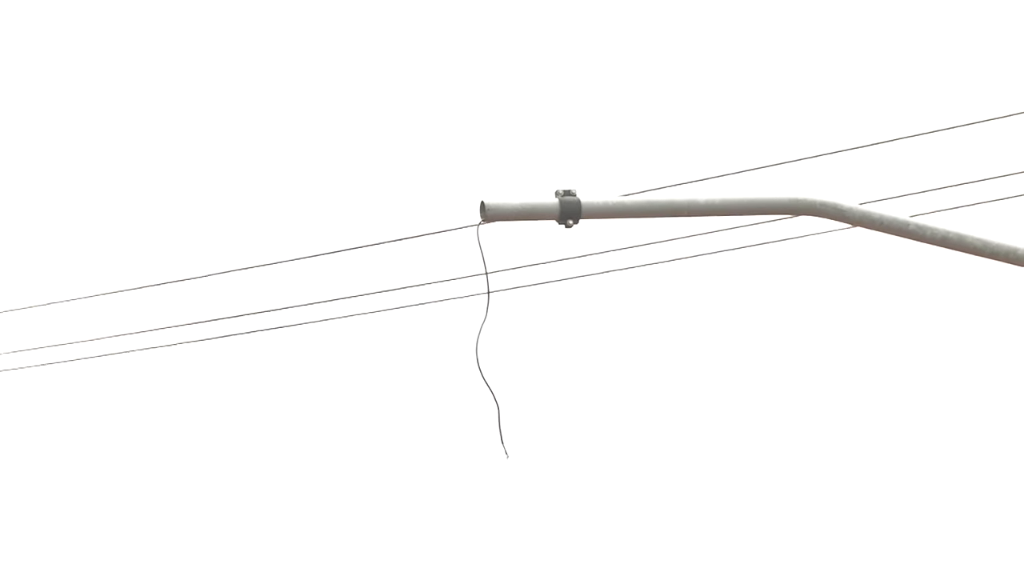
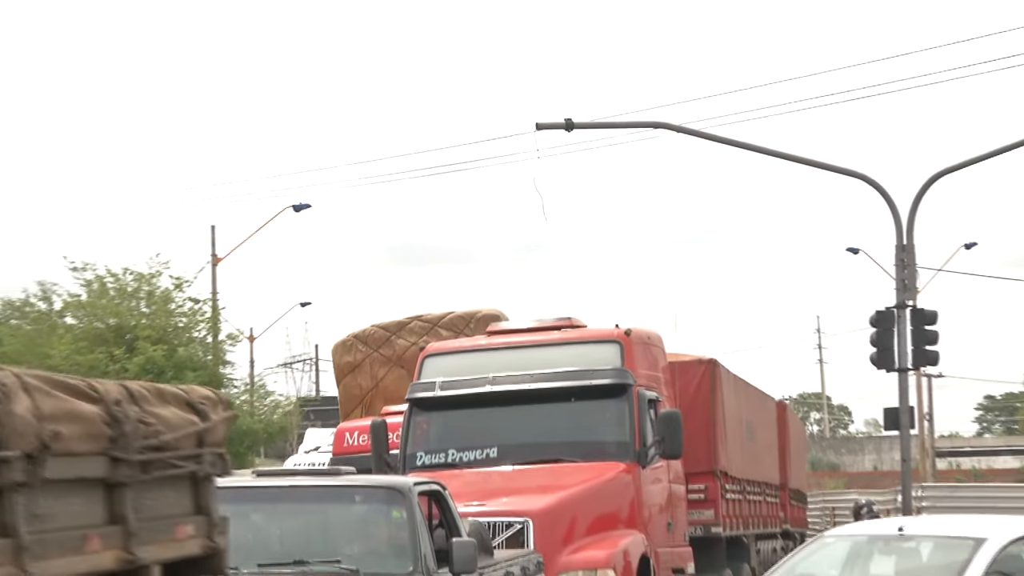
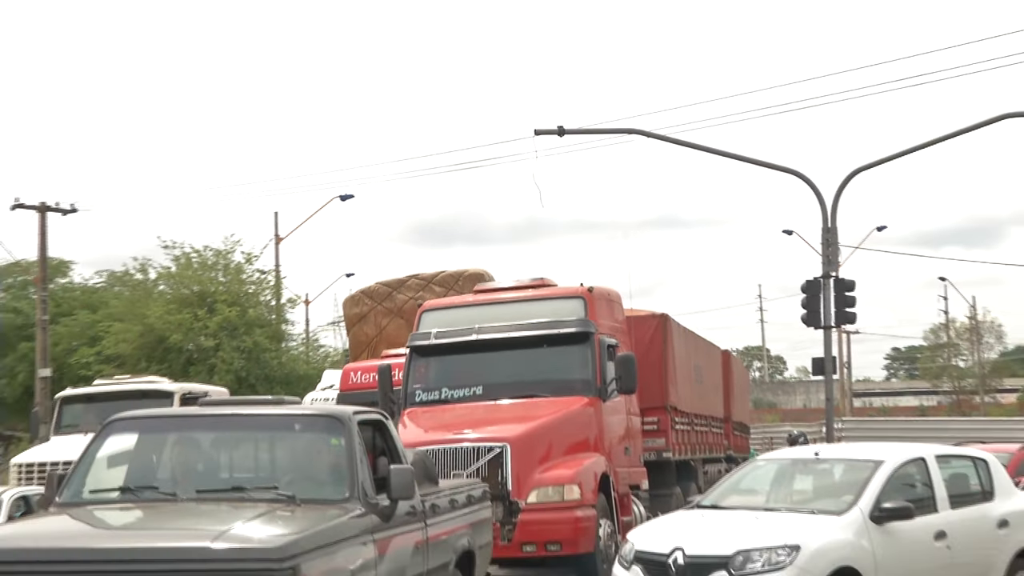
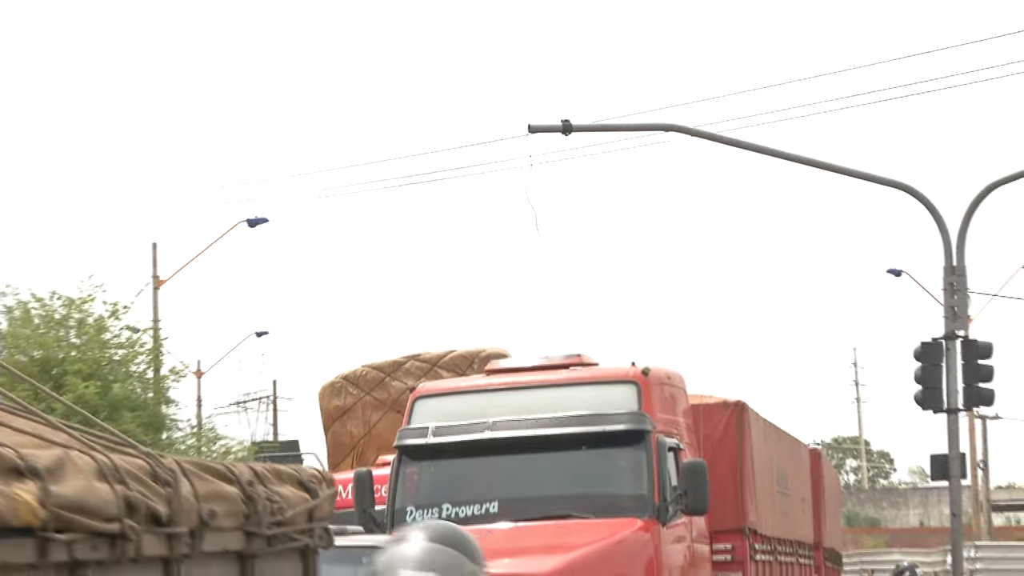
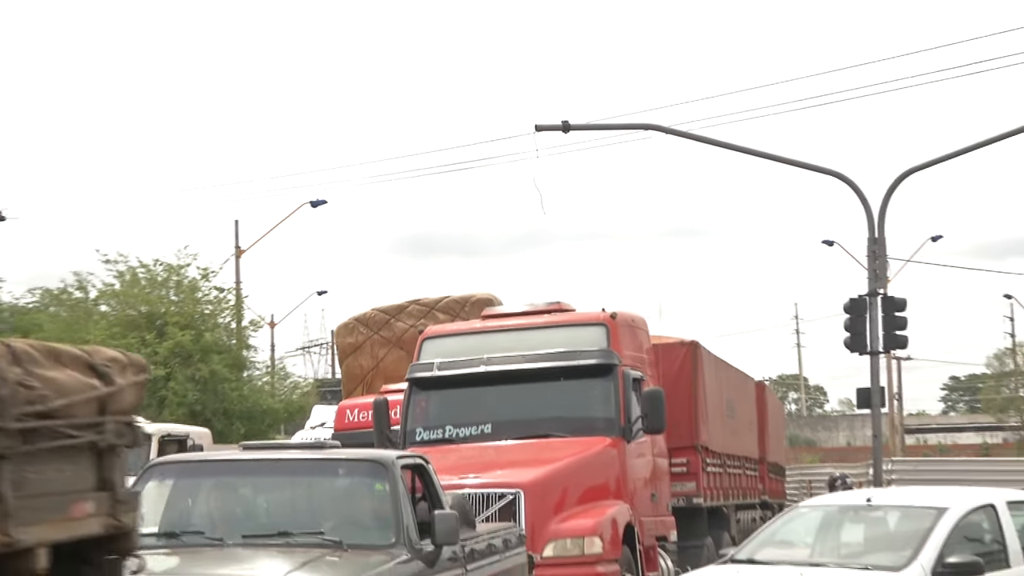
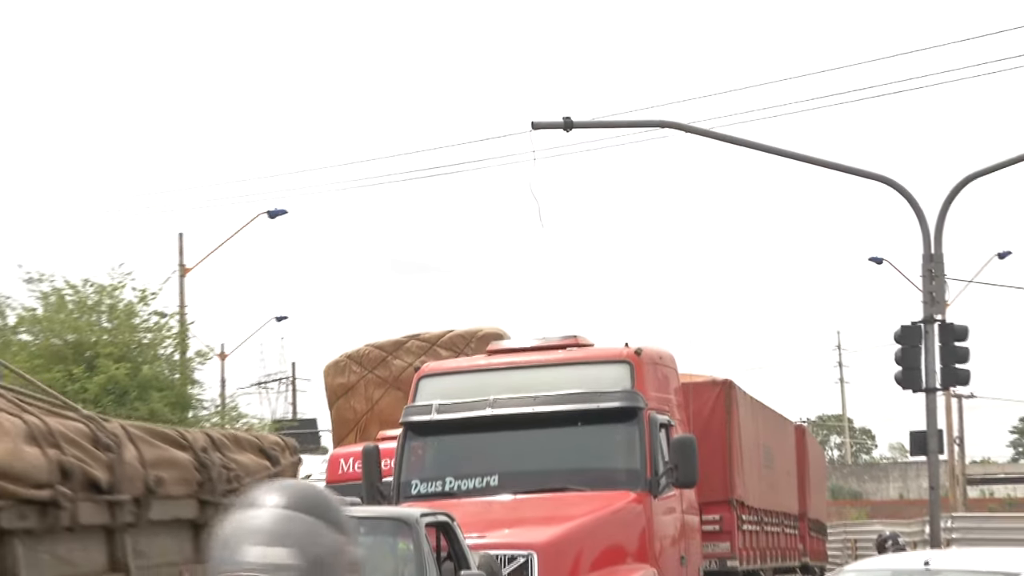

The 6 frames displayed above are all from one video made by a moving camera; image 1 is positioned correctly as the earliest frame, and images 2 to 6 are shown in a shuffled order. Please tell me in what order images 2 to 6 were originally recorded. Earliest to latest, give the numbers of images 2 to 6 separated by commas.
4, 6, 2, 5, 3
